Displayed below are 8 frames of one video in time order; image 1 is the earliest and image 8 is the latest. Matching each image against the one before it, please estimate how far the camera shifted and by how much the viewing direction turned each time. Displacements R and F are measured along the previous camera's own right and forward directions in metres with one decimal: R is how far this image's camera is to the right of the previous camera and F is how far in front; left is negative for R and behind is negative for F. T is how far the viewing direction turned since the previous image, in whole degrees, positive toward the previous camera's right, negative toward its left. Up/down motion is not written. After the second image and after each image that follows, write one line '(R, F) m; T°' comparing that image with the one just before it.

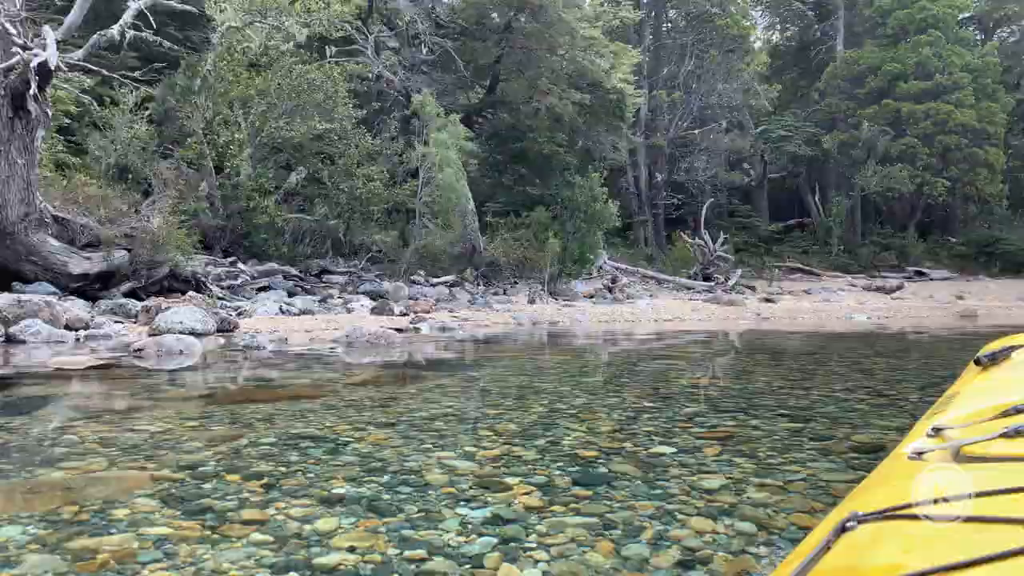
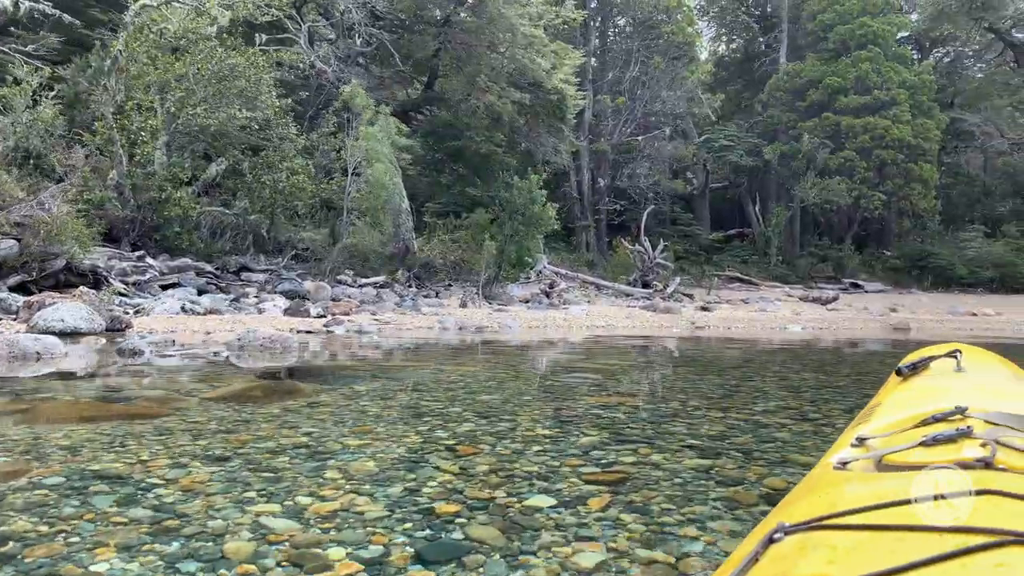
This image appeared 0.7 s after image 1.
(+0.2, +0.5) m; +4°
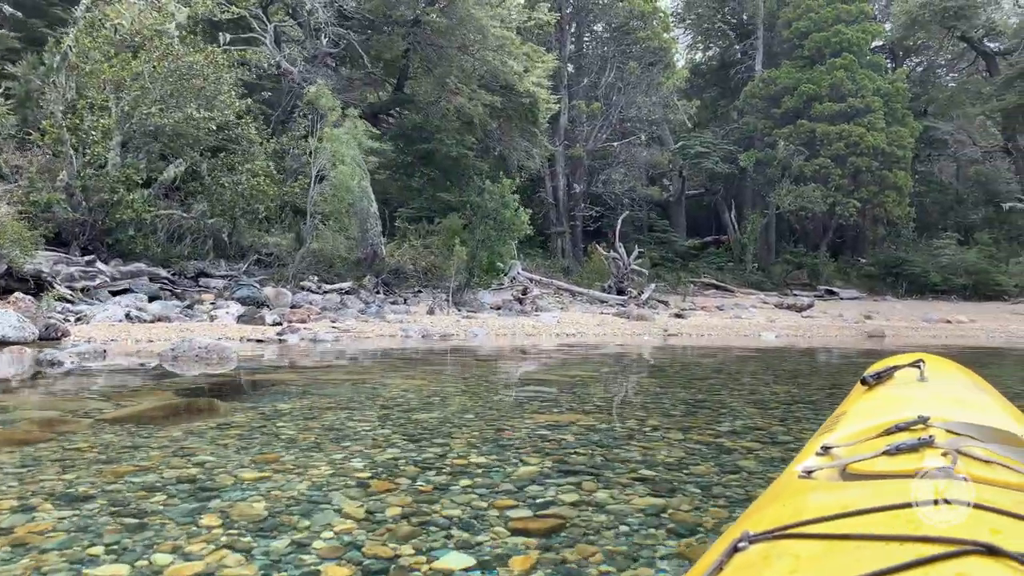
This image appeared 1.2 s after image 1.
(+0.2, +0.4) m; +1°
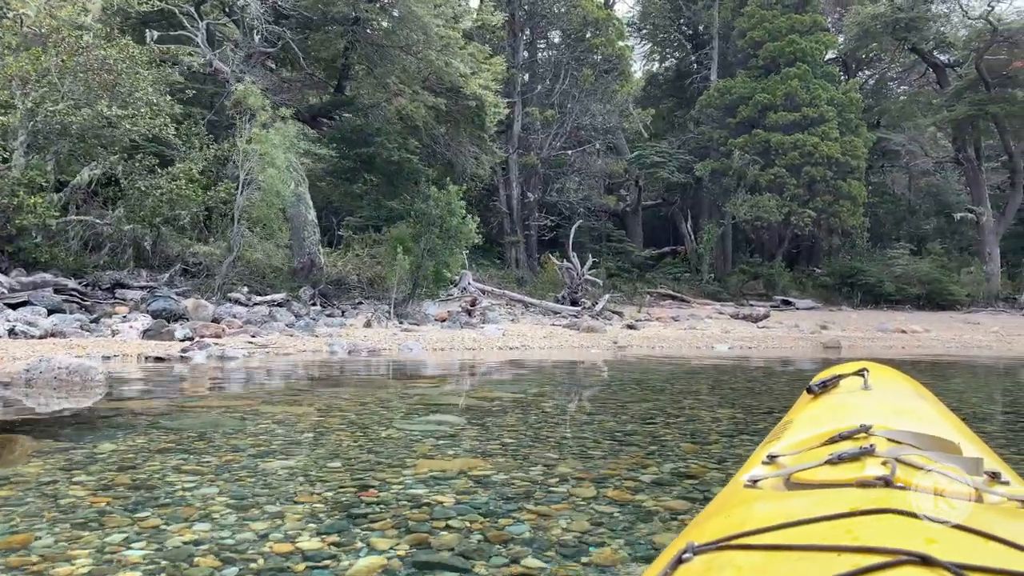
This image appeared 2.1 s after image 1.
(+0.3, +0.7) m; +3°
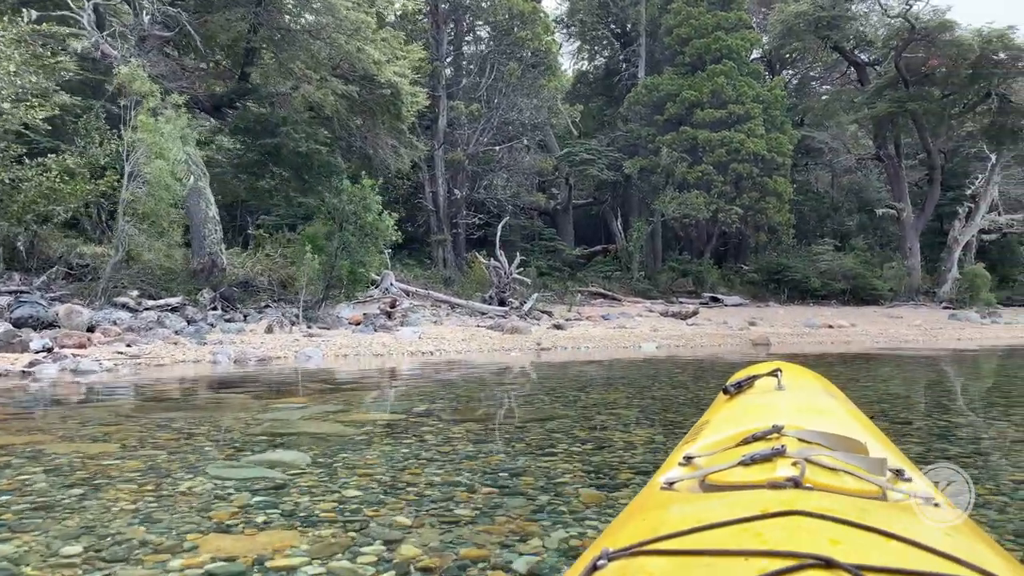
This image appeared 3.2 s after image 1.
(+0.3, +0.8) m; +5°
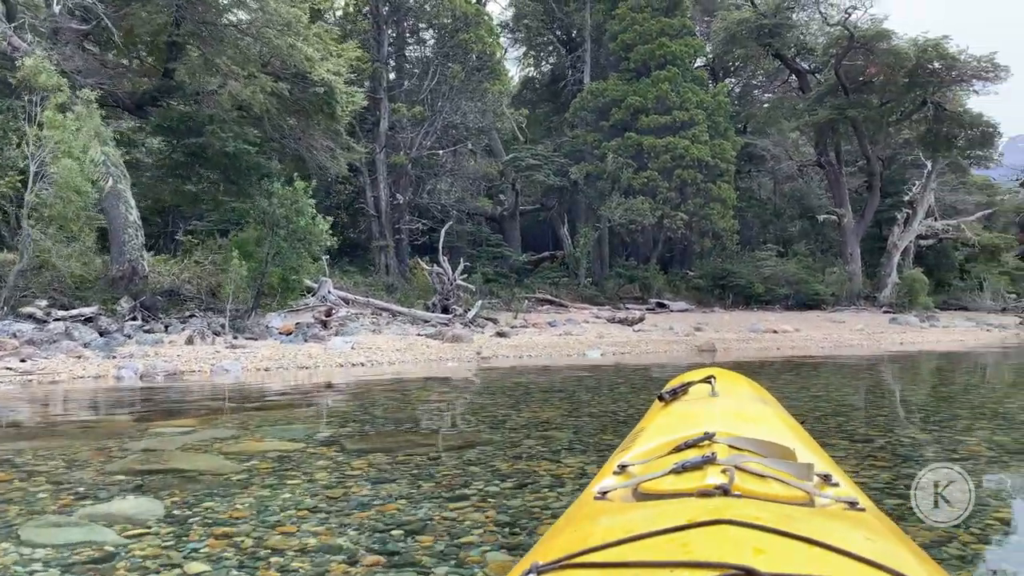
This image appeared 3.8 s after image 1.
(+0.1, +0.5) m; +4°
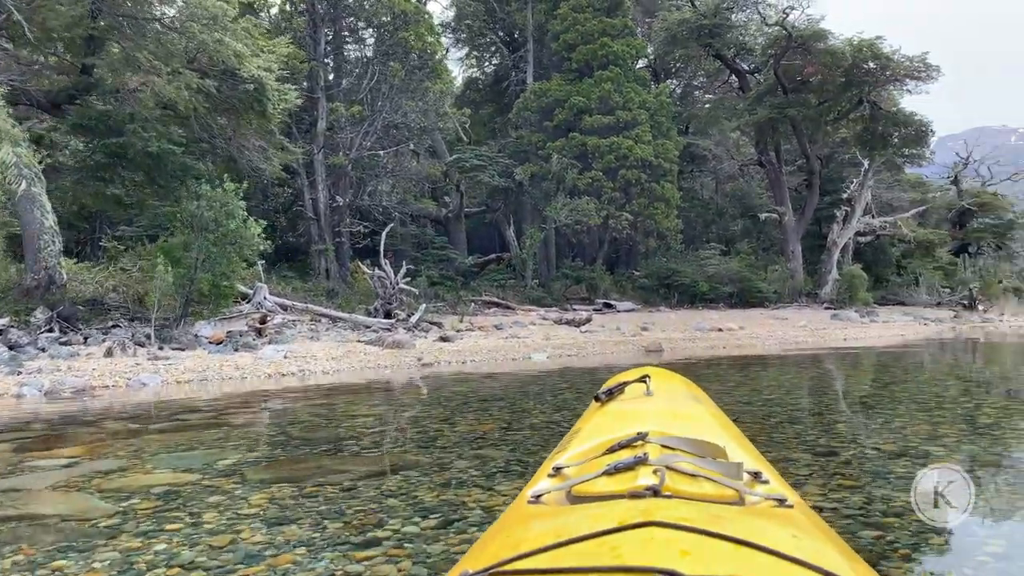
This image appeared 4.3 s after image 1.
(+0.1, +0.4) m; +4°
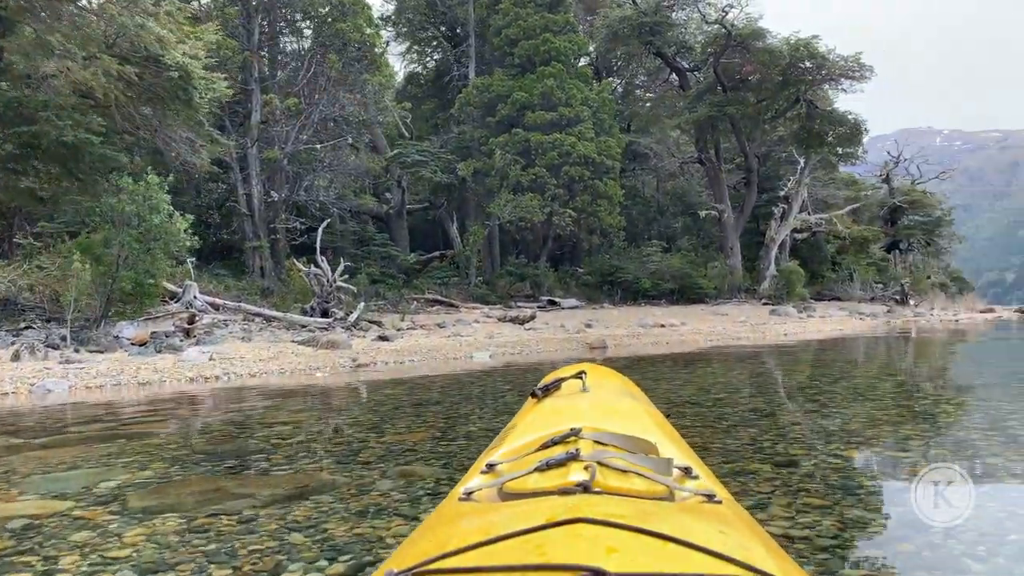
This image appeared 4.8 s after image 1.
(0.0, +0.4) m; +4°
